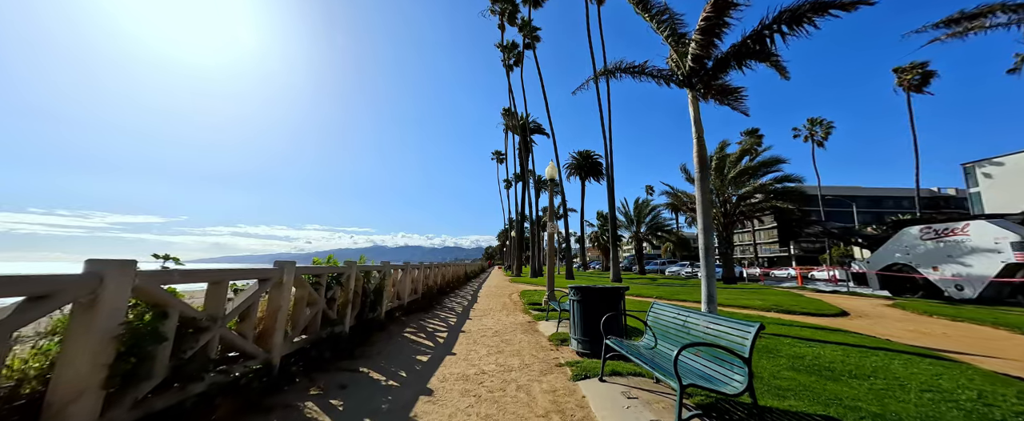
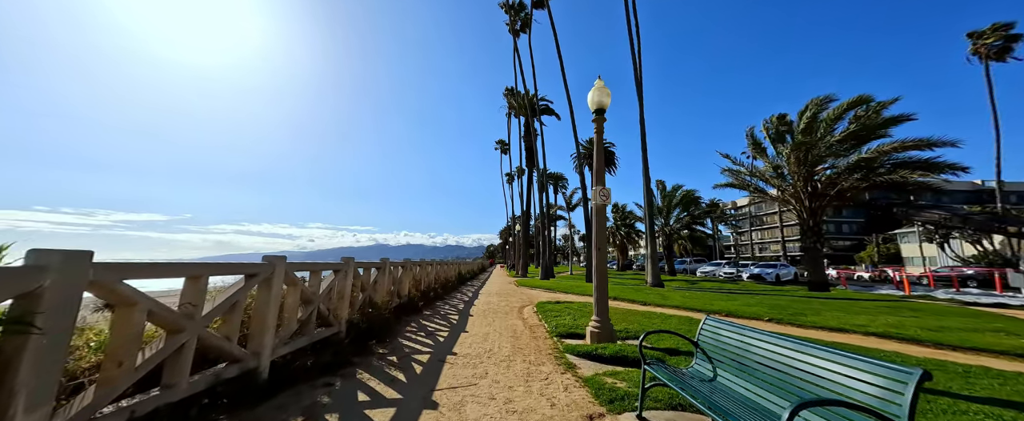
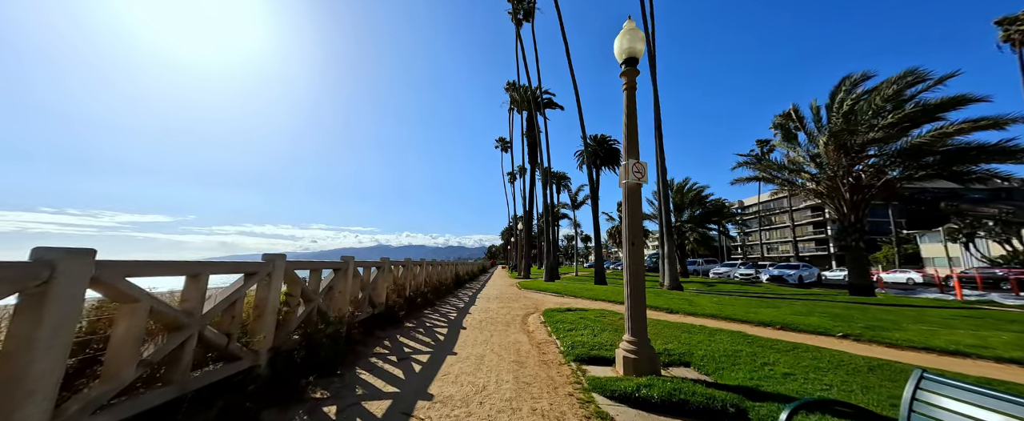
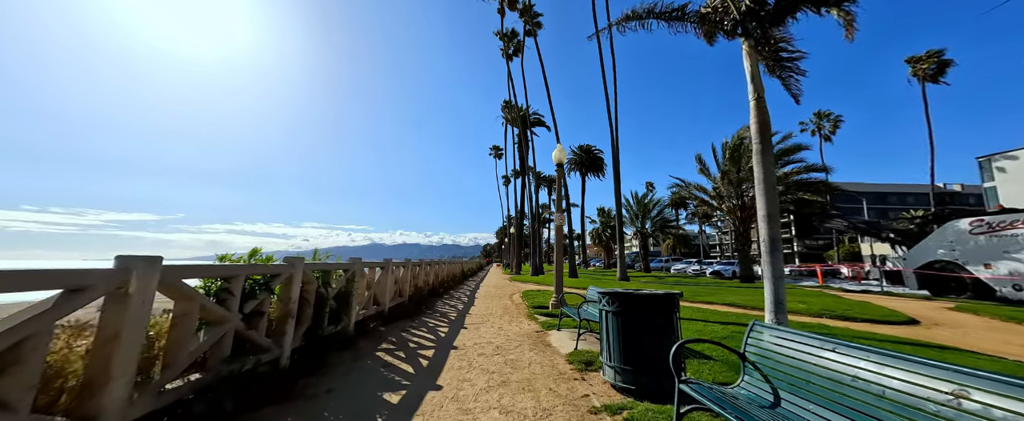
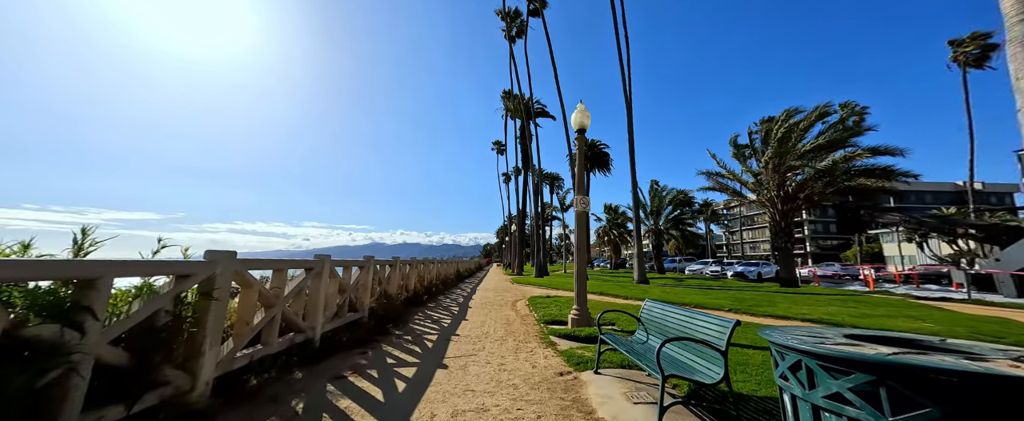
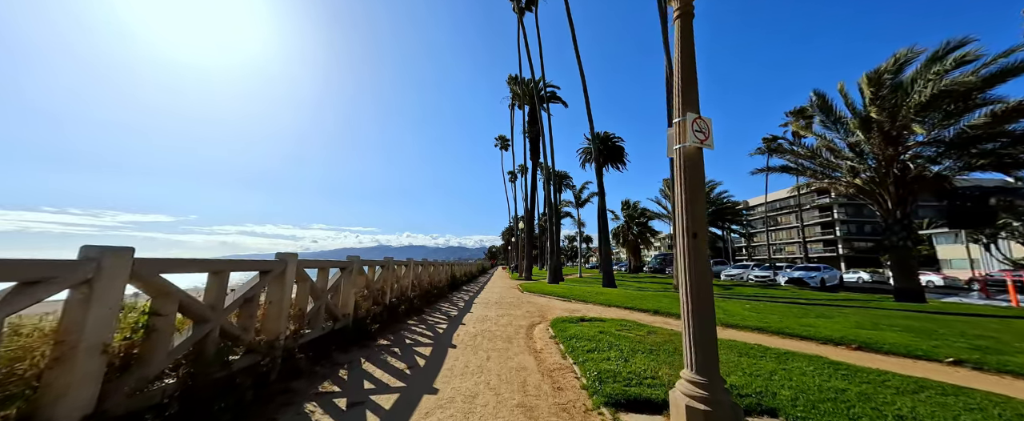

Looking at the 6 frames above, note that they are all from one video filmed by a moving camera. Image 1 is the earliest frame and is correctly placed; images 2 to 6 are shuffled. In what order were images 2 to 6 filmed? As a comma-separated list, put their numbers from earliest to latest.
4, 5, 2, 3, 6
